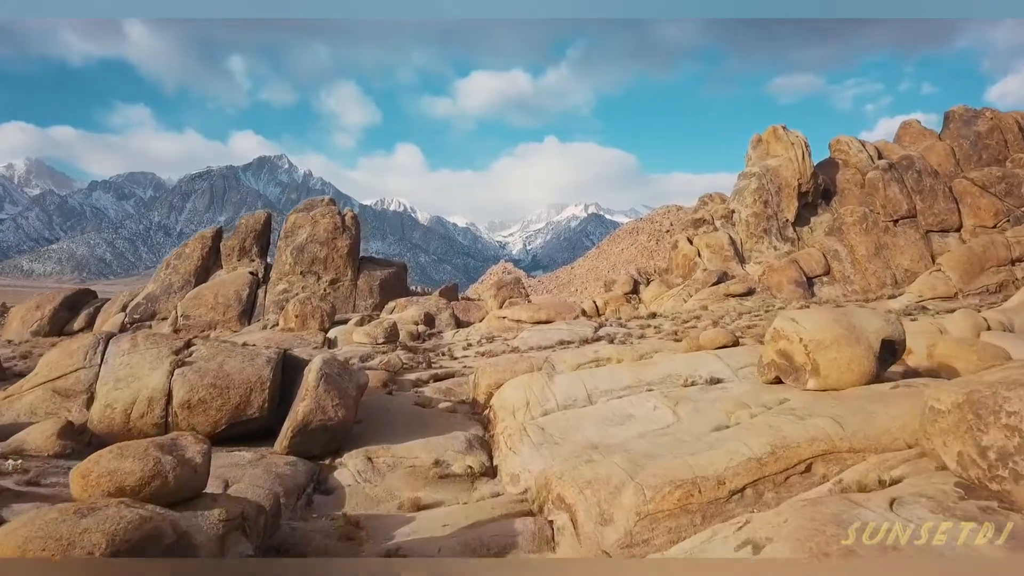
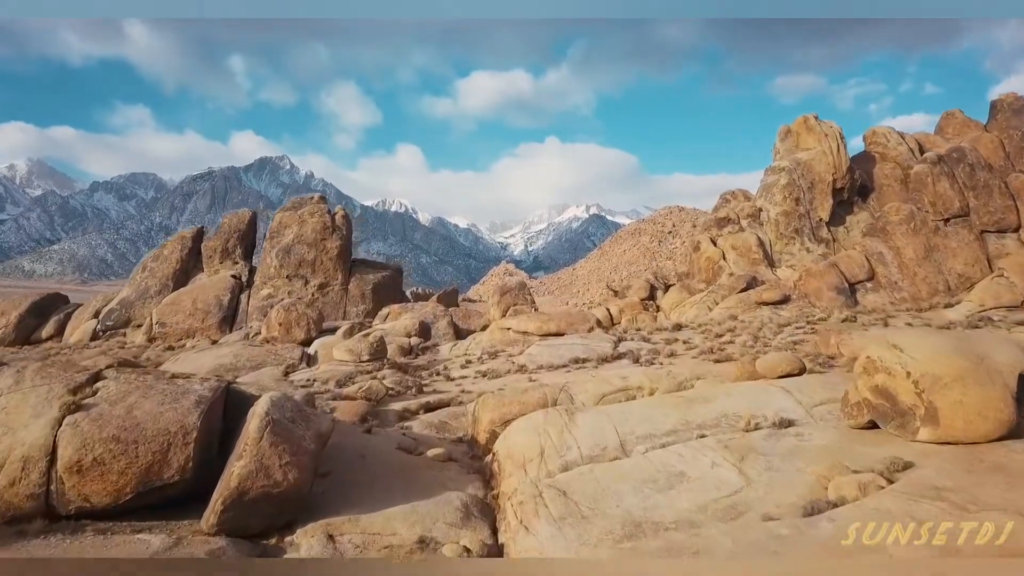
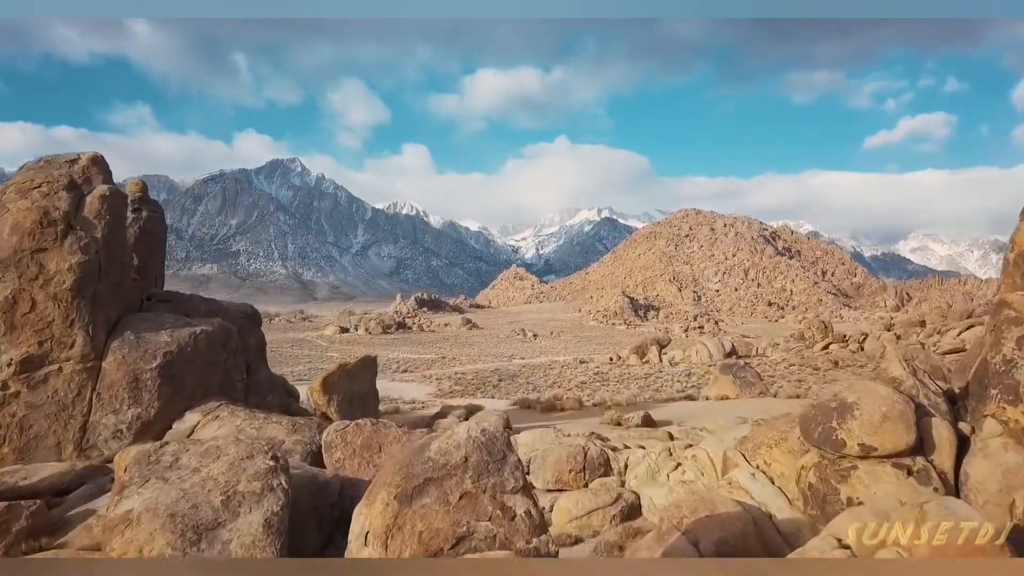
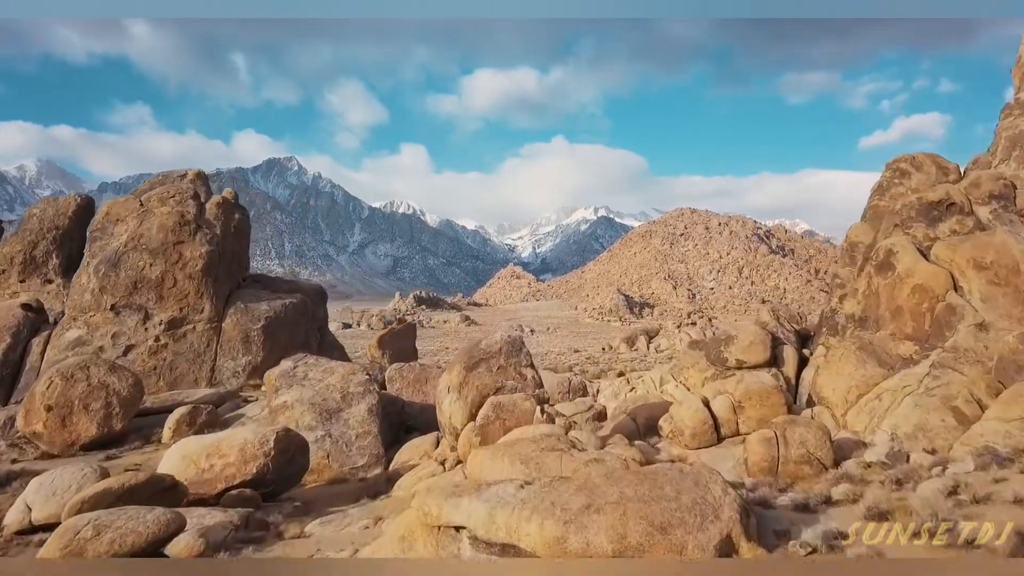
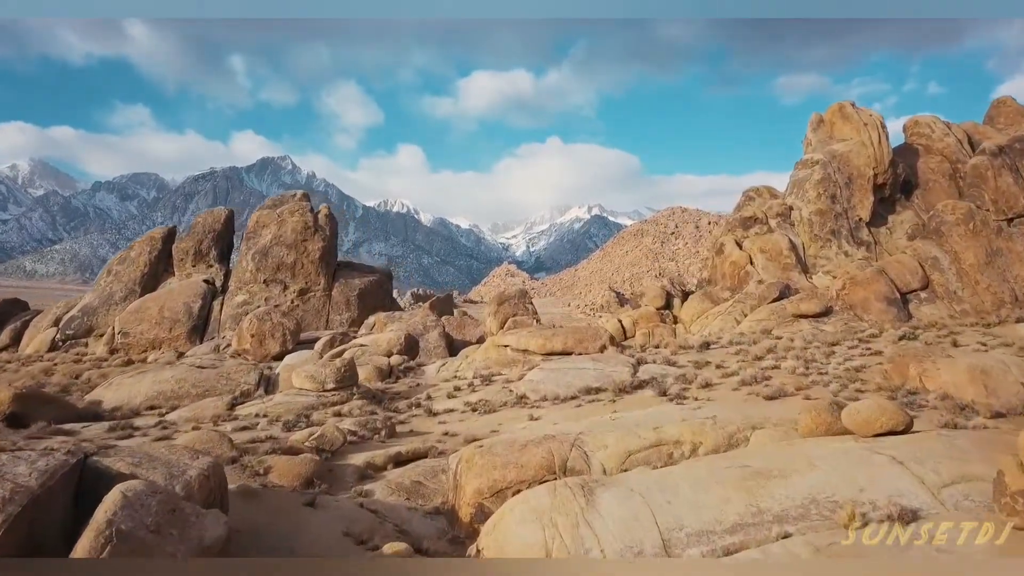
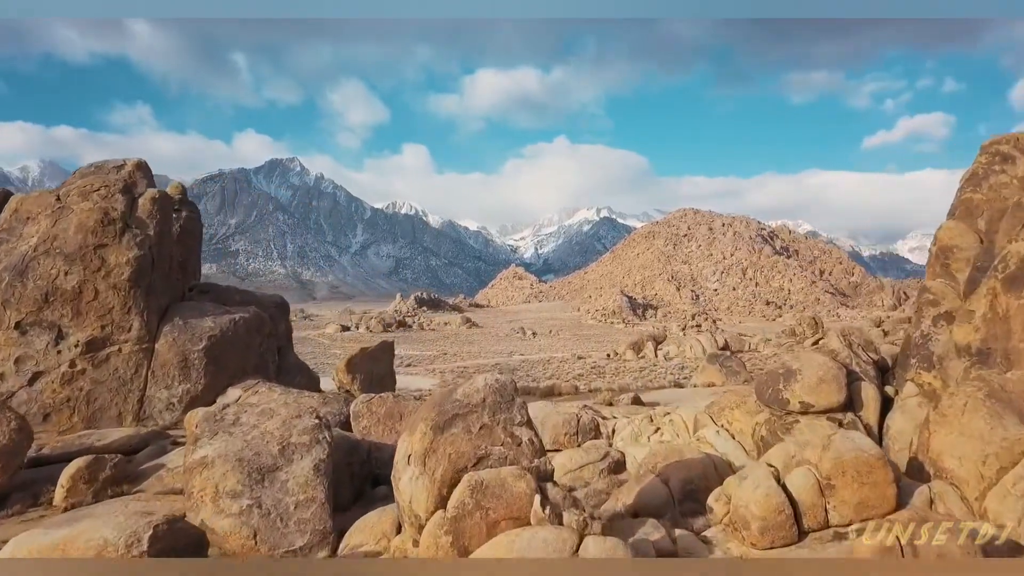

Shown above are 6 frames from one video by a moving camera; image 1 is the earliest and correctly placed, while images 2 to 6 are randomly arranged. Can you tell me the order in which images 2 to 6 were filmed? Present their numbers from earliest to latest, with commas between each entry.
2, 5, 4, 6, 3
